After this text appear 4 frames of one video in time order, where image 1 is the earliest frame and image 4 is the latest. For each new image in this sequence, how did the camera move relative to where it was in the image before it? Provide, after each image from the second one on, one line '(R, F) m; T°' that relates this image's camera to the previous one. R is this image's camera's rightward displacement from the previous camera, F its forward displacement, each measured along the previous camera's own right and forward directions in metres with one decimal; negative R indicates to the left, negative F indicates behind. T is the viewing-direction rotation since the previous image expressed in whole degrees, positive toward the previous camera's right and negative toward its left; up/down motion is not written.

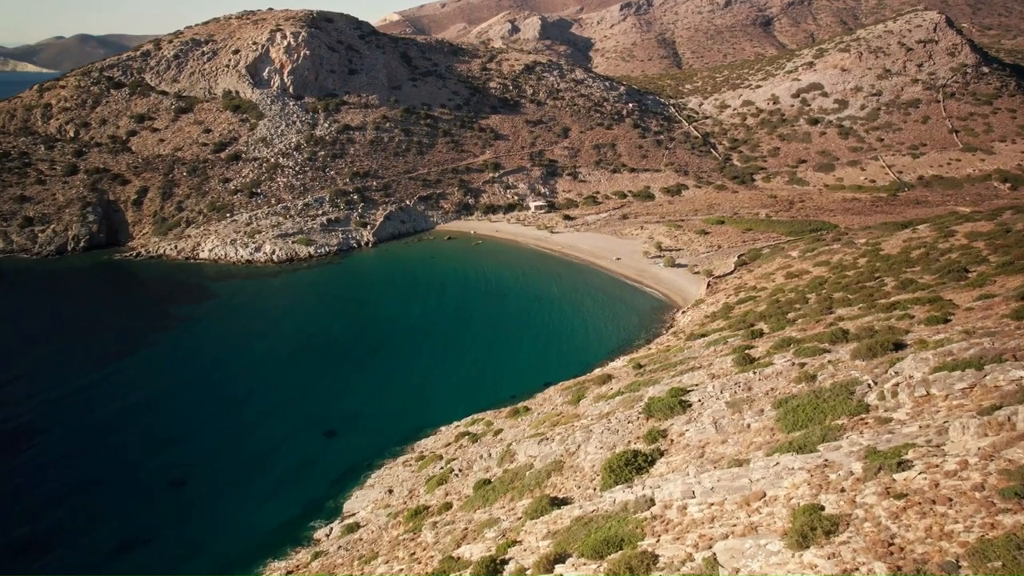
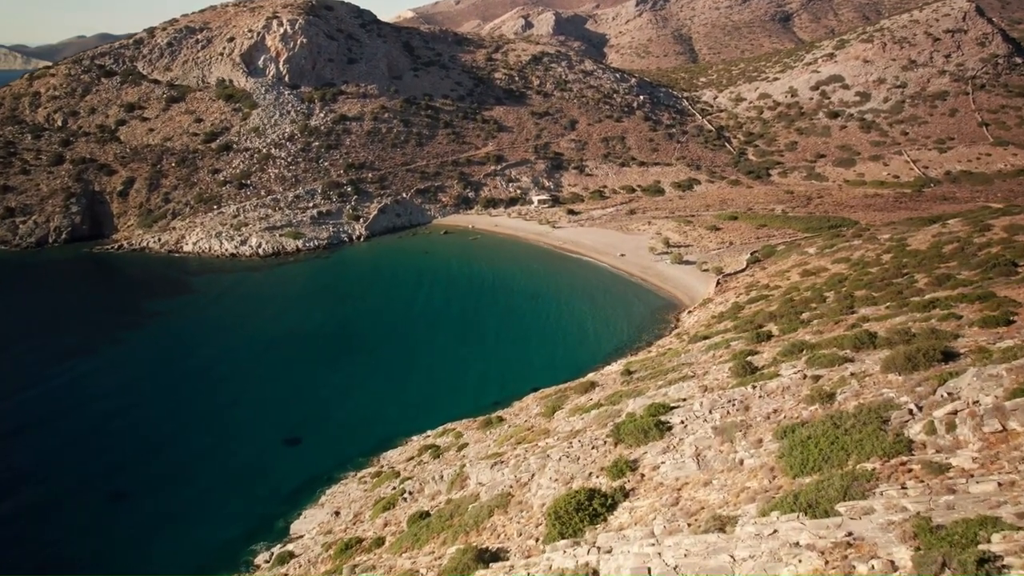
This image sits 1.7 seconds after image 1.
(+1.4, +2.6) m; -1°
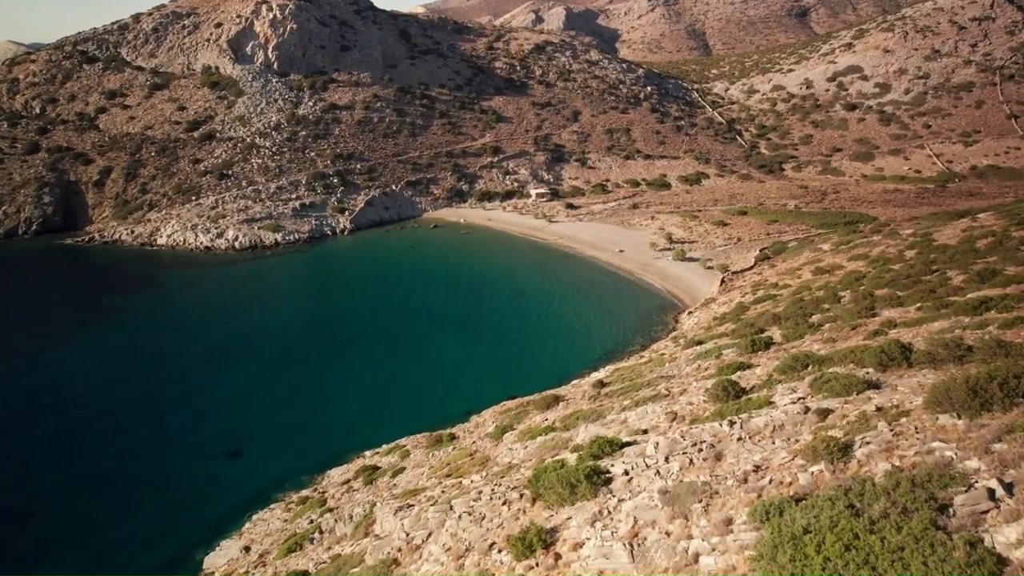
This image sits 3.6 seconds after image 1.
(+1.6, +2.9) m; -1°
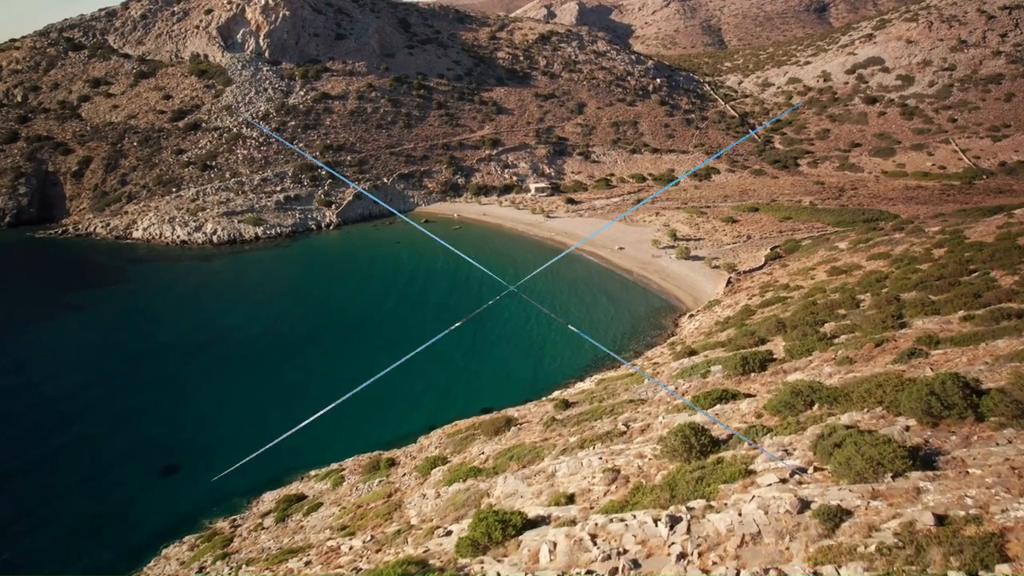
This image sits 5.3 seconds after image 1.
(+1.5, +2.6) m; -1°
